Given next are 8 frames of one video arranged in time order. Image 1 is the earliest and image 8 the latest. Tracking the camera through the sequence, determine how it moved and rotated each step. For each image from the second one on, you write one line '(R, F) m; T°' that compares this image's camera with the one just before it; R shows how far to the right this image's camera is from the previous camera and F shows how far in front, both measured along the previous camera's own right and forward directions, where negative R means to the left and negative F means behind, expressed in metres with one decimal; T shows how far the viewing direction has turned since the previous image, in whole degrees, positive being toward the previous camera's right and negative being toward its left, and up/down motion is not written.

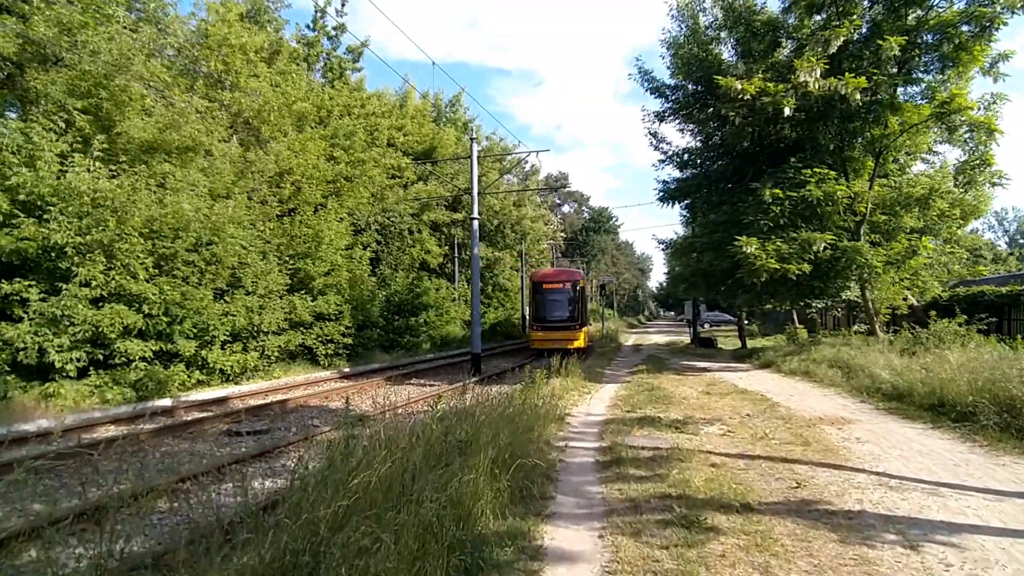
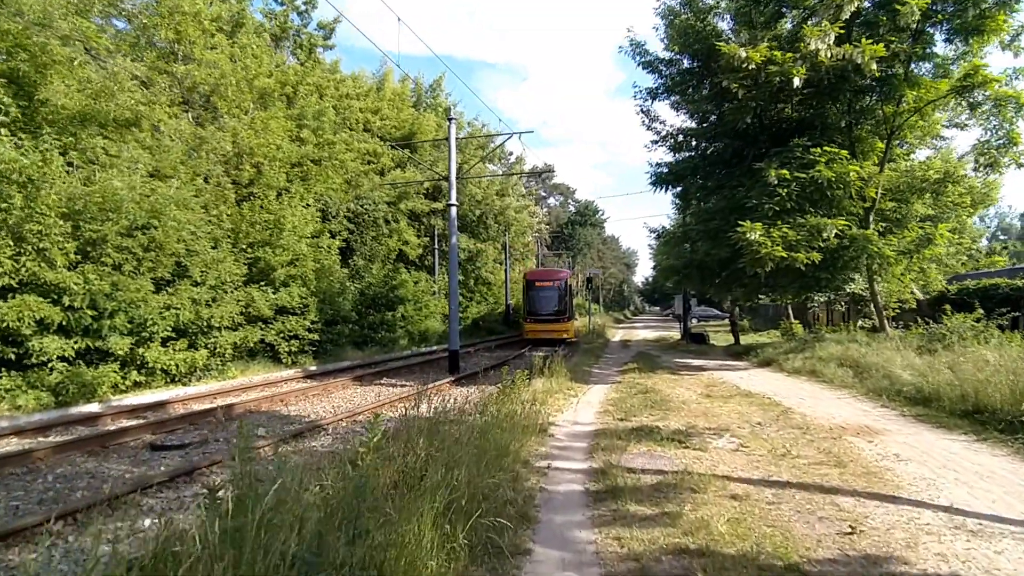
(+0.2, +1.6) m; +1°
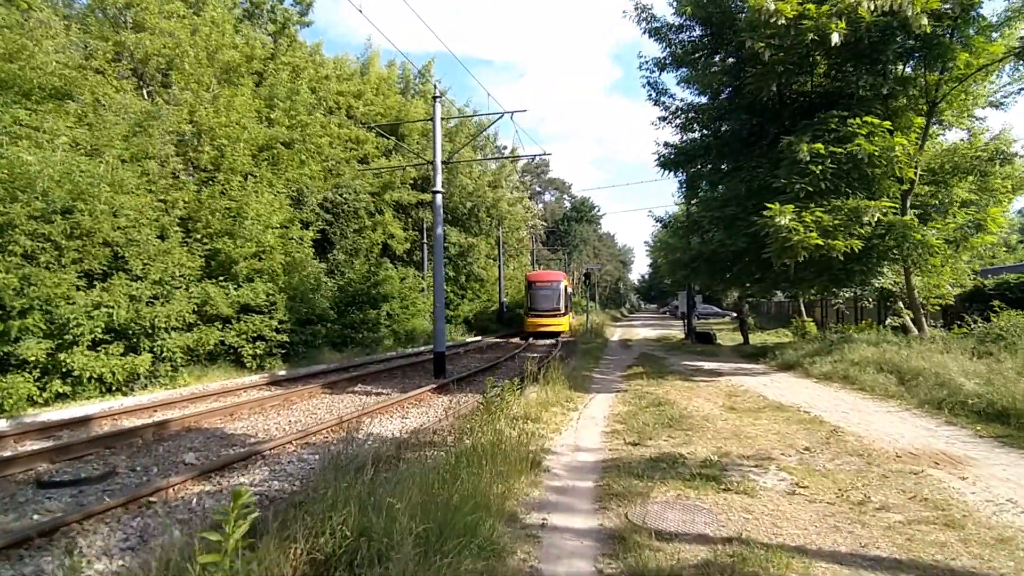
(+0.1, +2.0) m; 0°
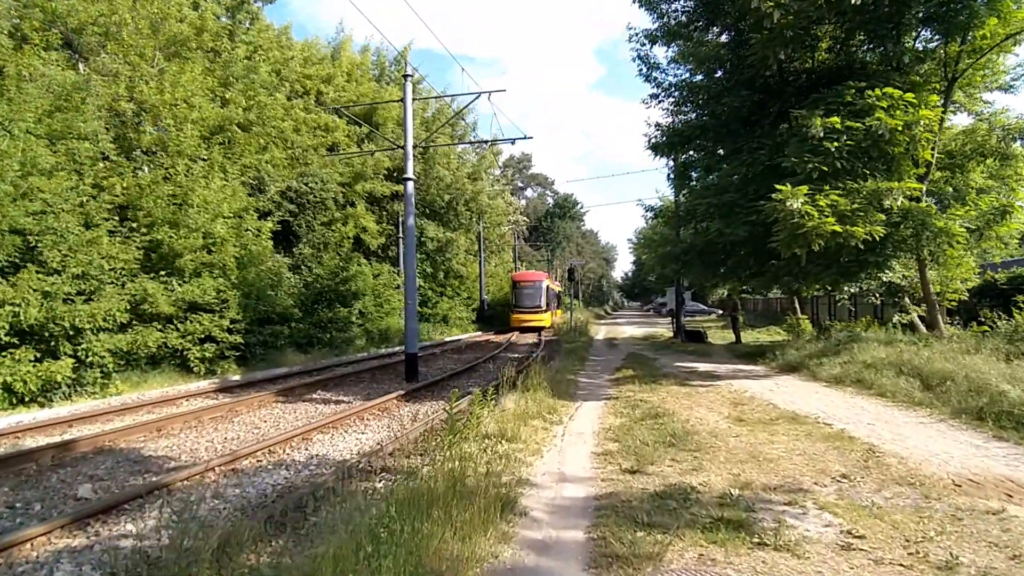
(+0.2, +1.6) m; +2°
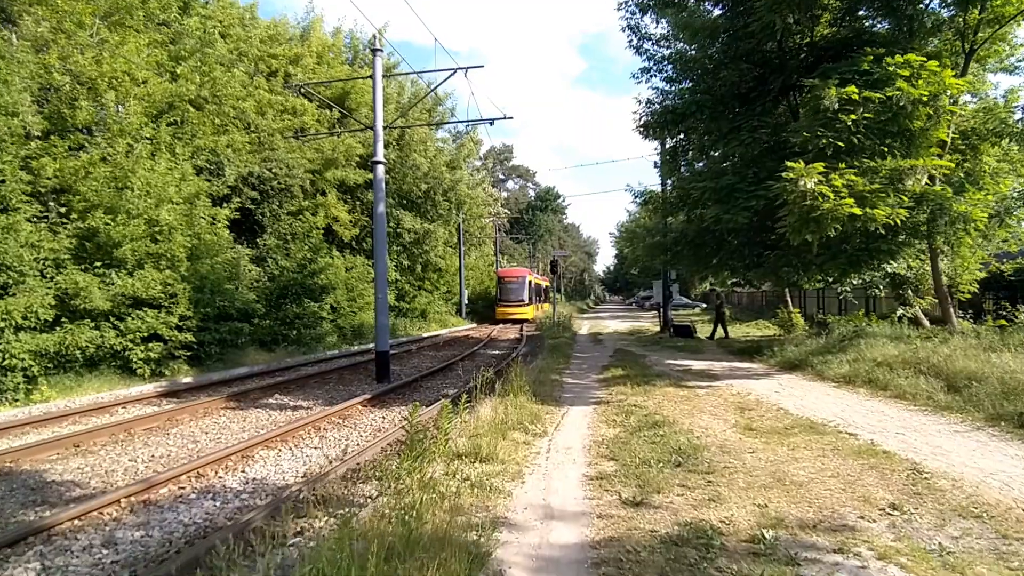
(+0.1, +1.3) m; +2°
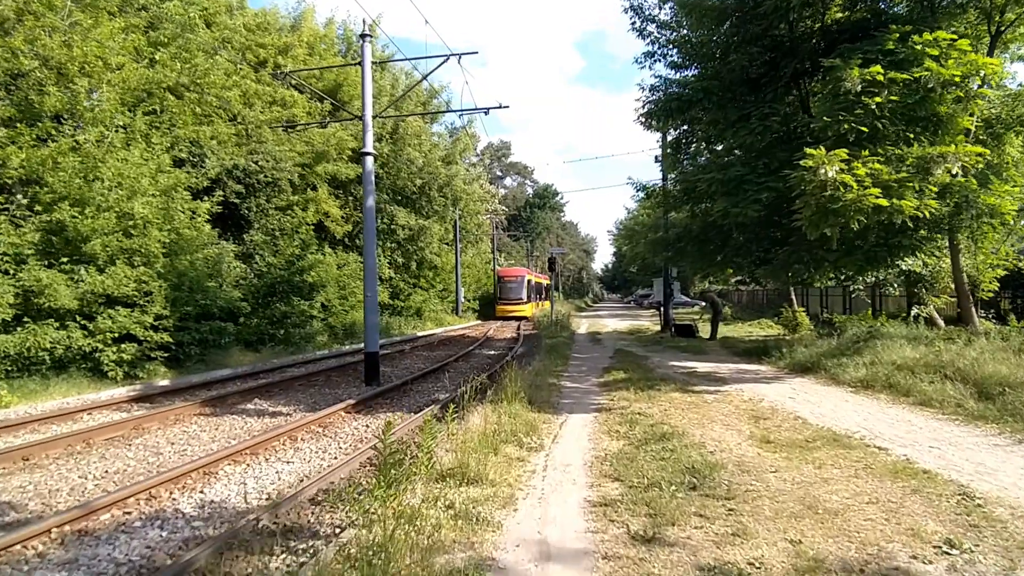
(+0.1, +0.8) m; 0°
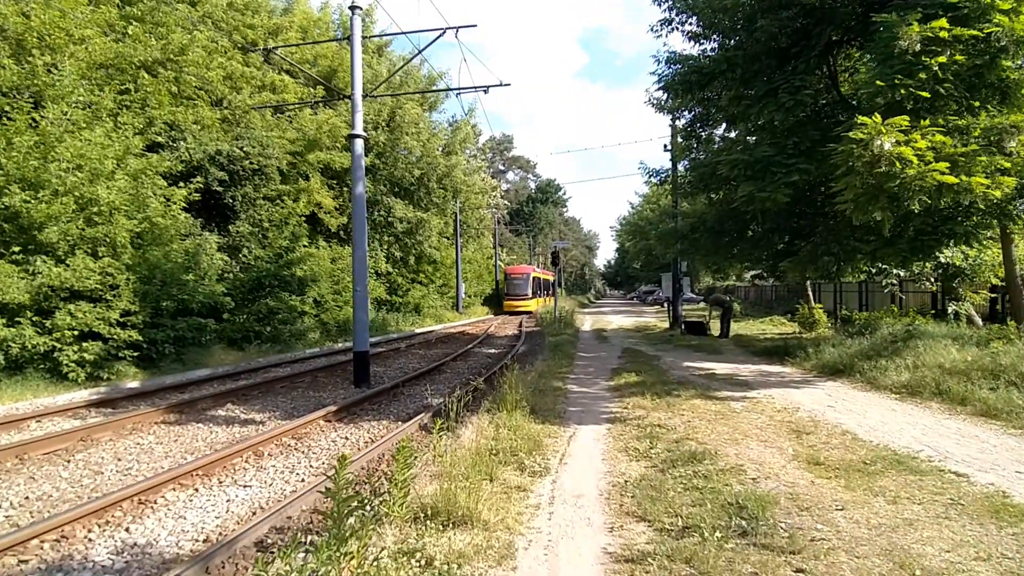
(0.0, +1.2) m; 0°
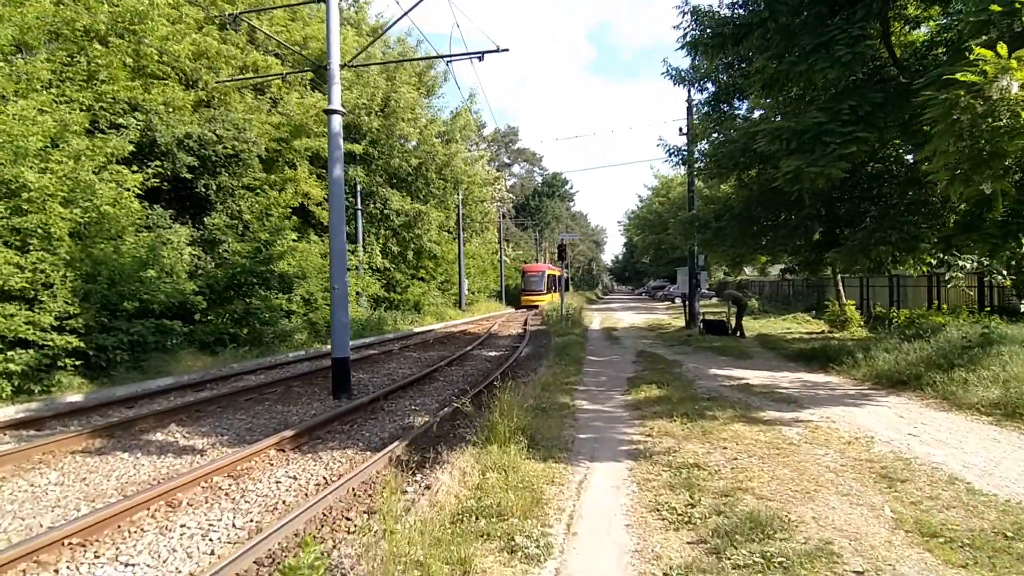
(+0.2, +1.8) m; -1°
